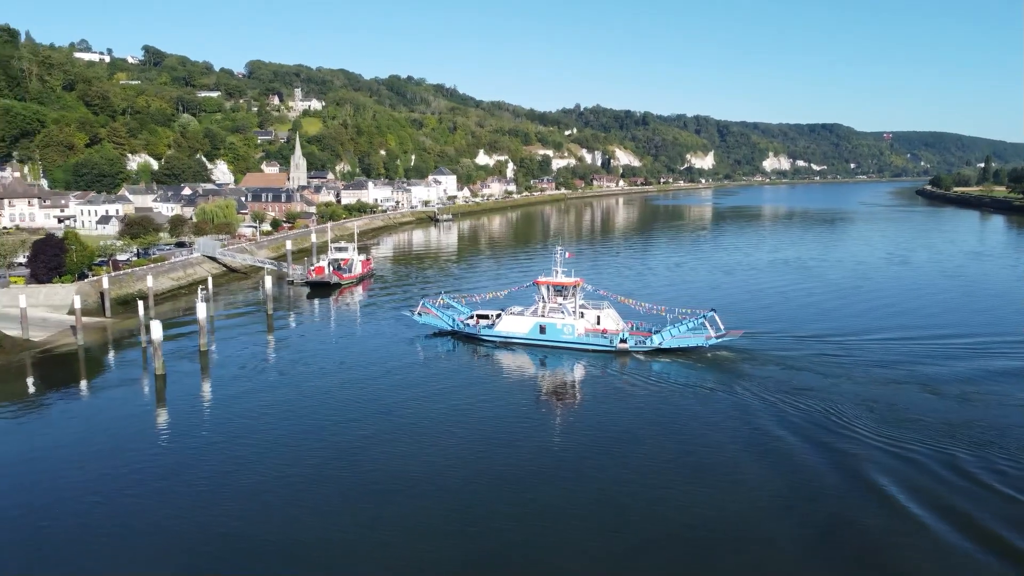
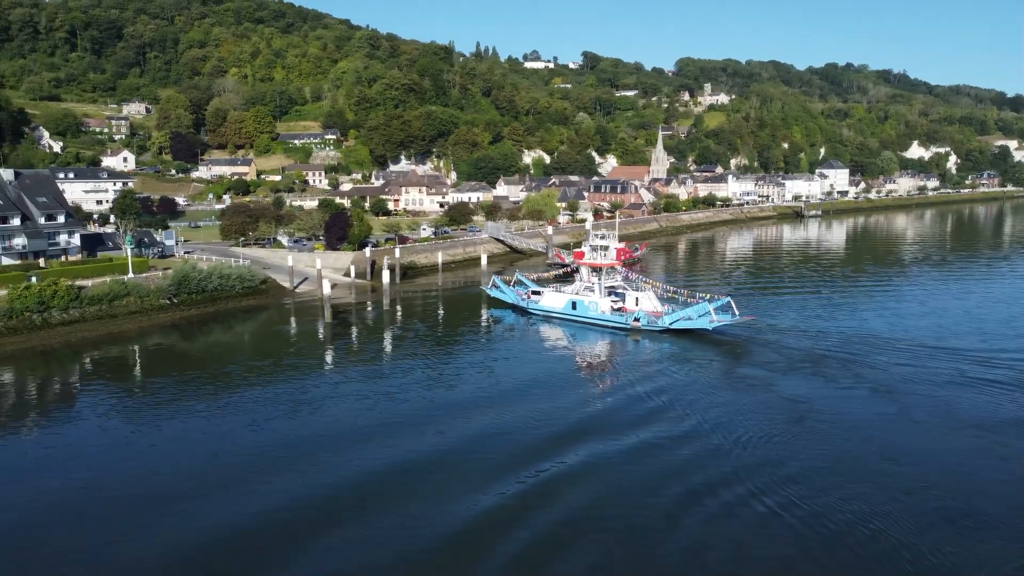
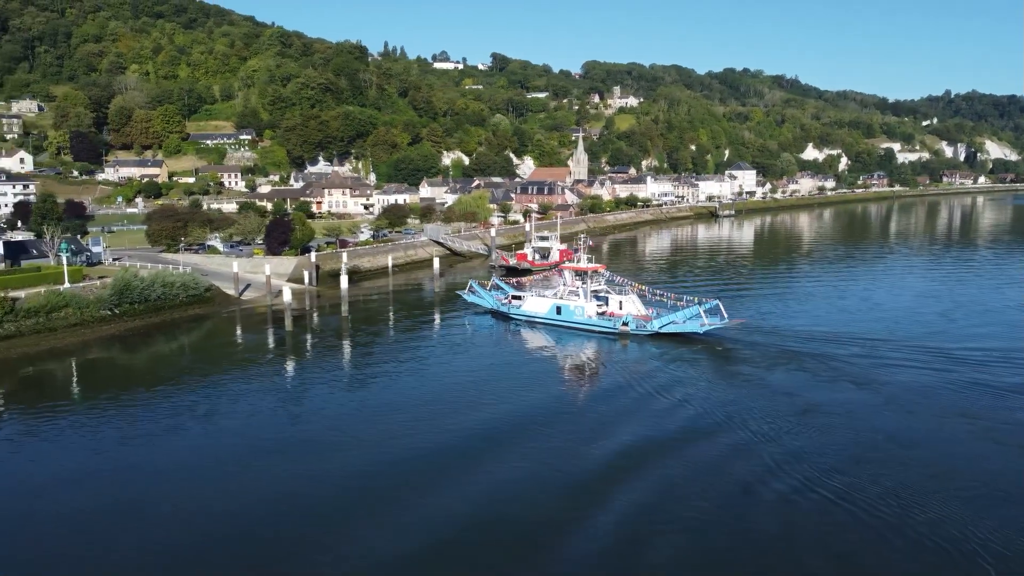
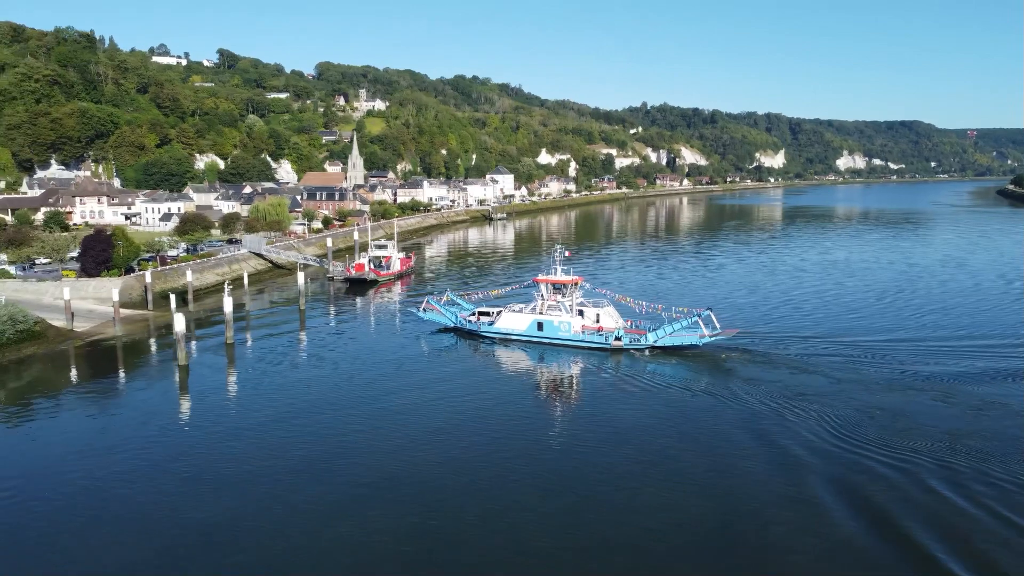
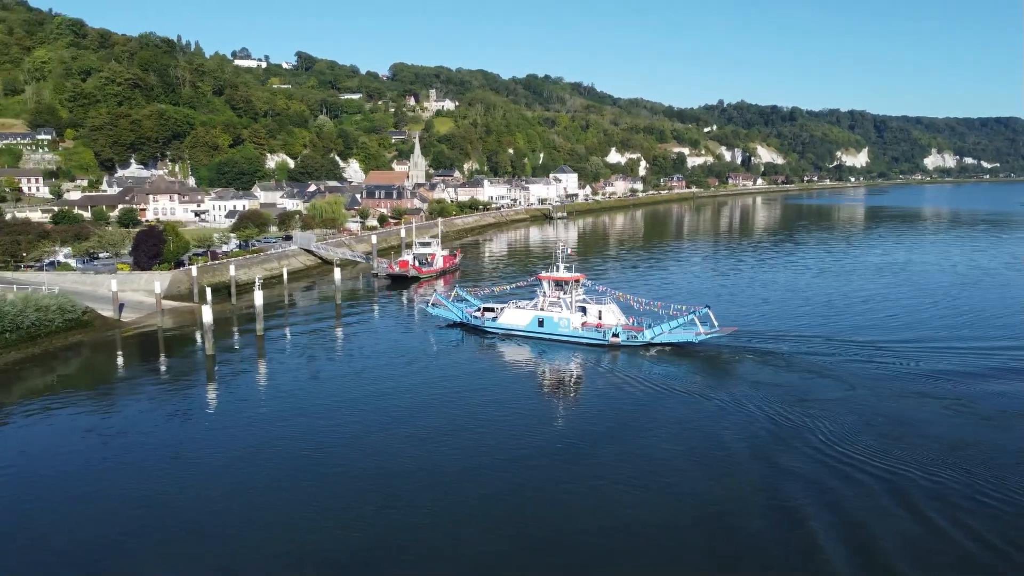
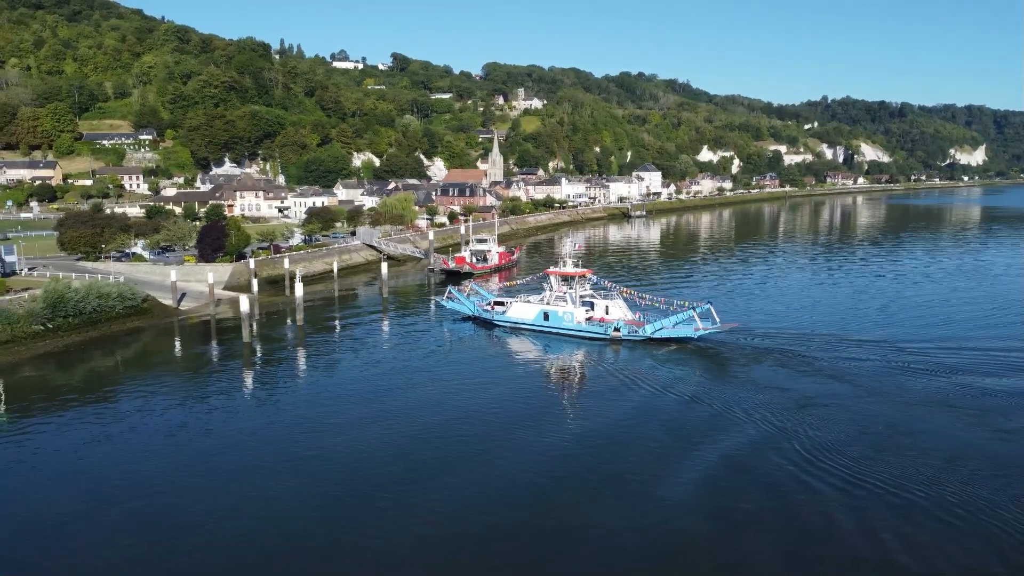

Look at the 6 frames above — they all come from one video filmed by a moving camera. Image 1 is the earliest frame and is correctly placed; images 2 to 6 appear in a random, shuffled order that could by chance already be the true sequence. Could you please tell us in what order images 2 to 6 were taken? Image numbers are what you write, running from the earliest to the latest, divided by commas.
4, 5, 6, 3, 2
